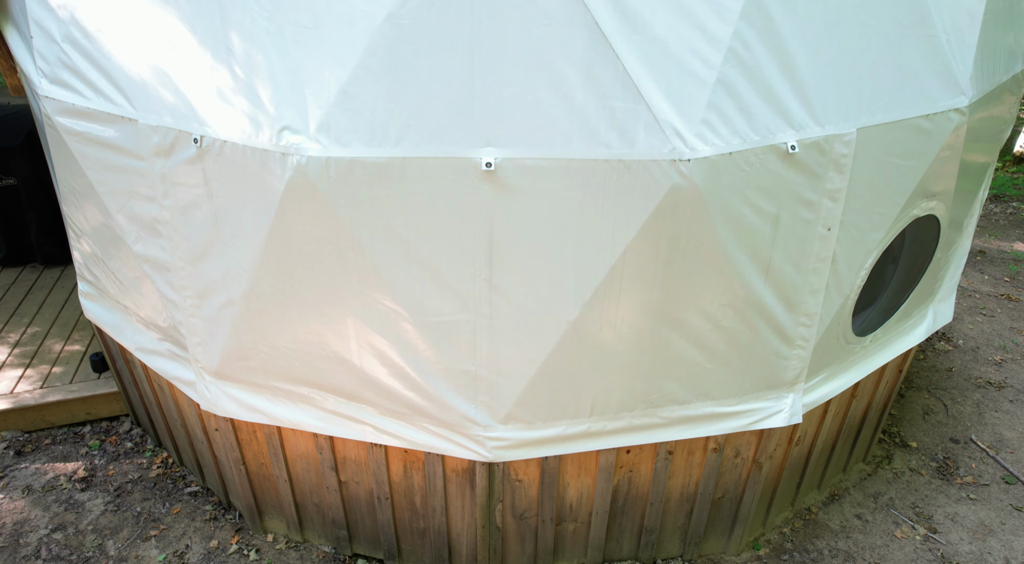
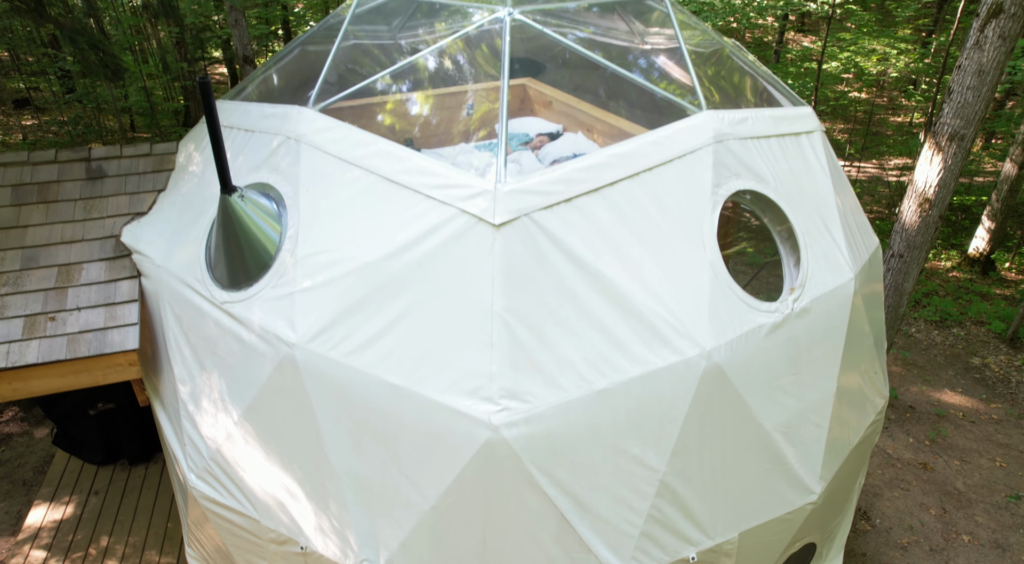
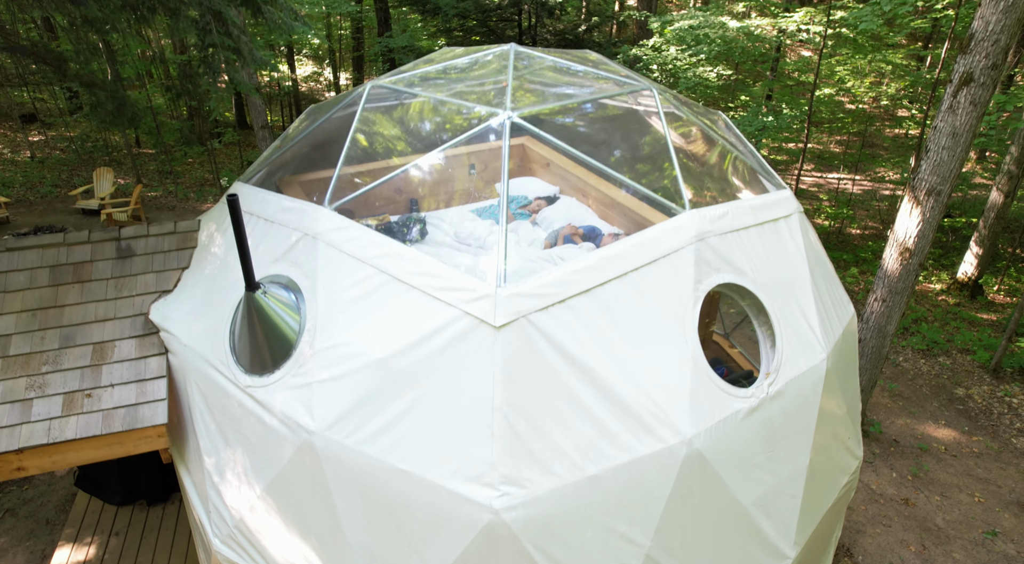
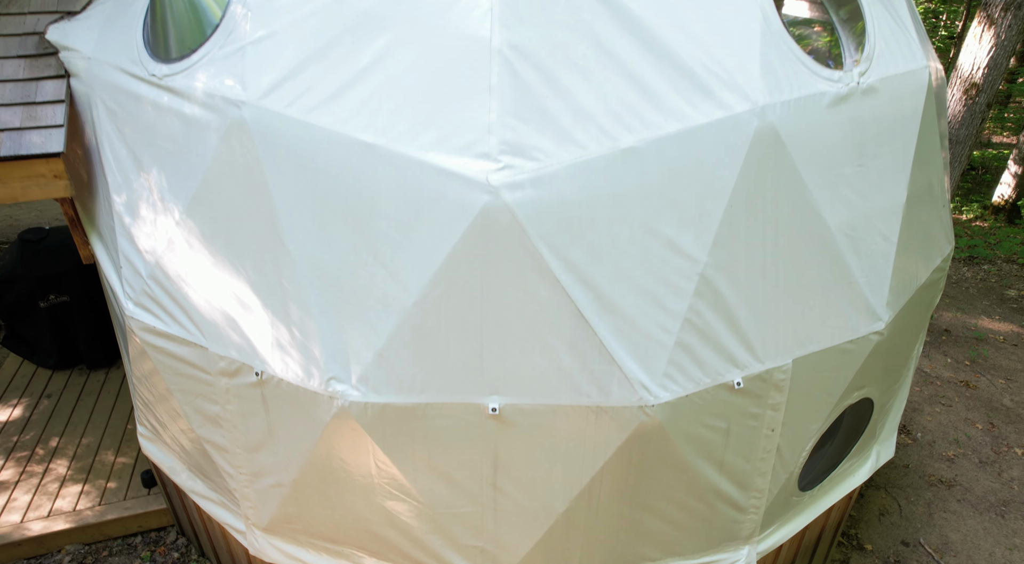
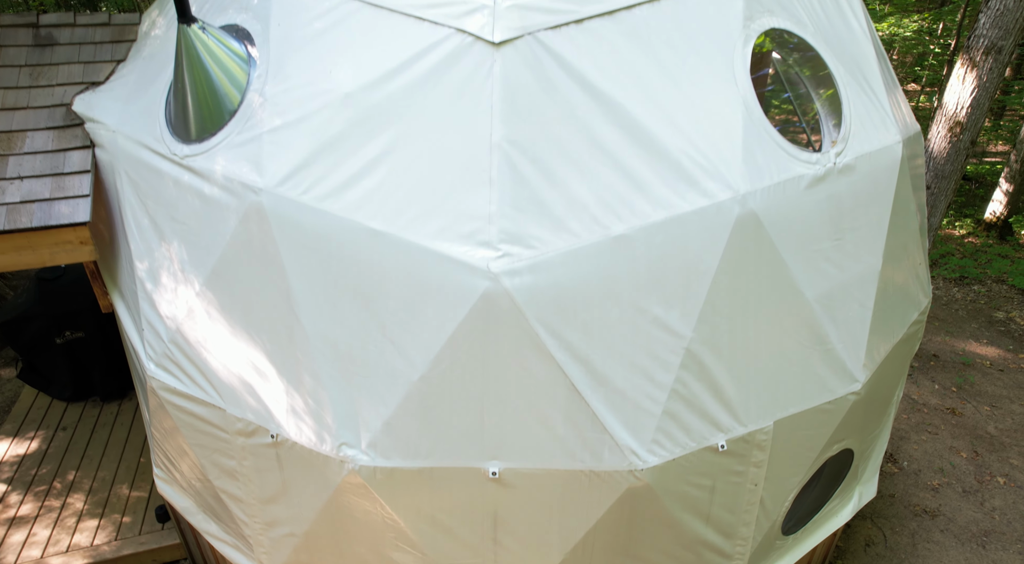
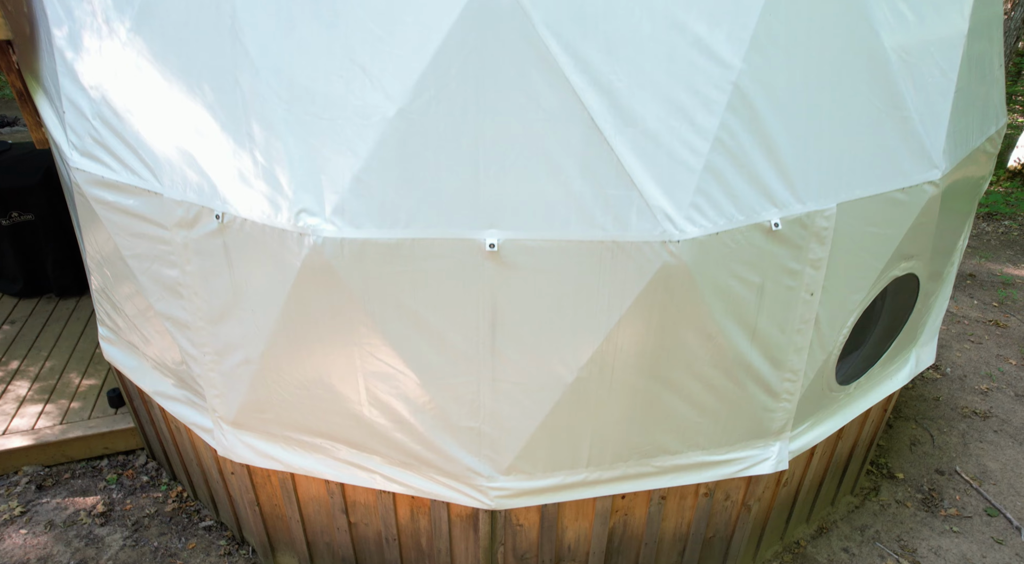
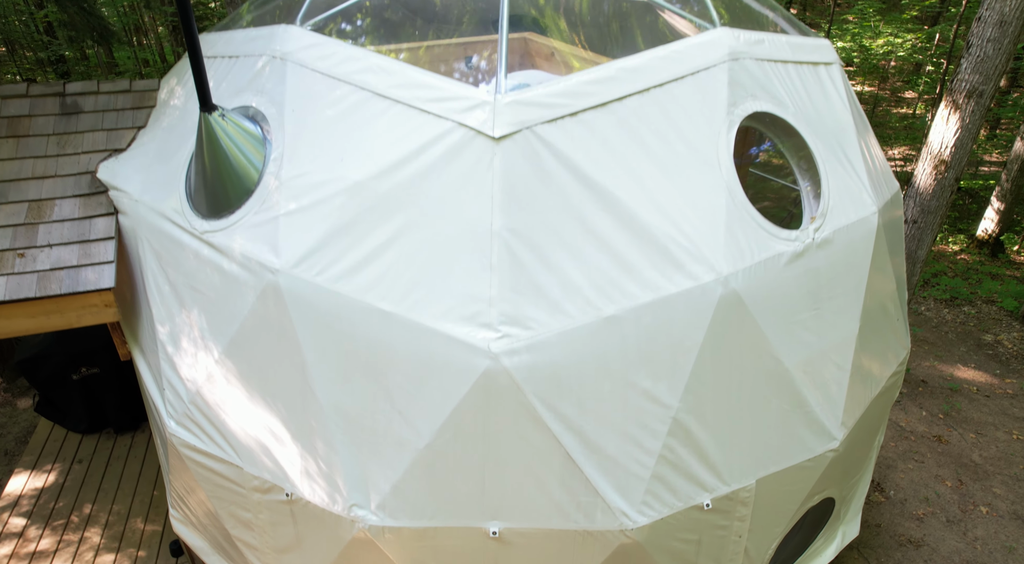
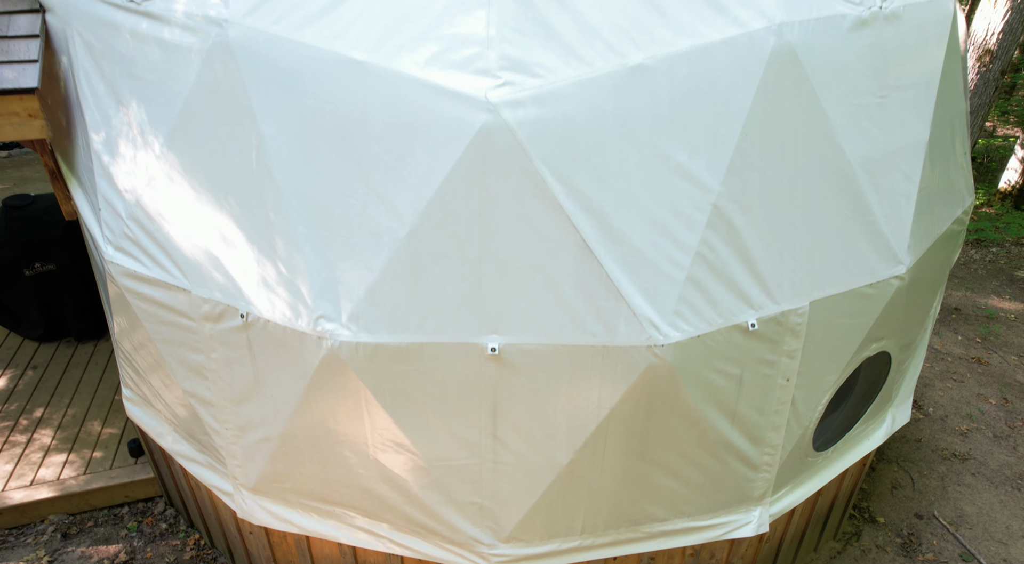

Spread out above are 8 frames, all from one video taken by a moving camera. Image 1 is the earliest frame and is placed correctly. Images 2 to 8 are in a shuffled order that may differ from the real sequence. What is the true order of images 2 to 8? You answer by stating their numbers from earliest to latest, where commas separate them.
6, 8, 4, 5, 7, 2, 3
